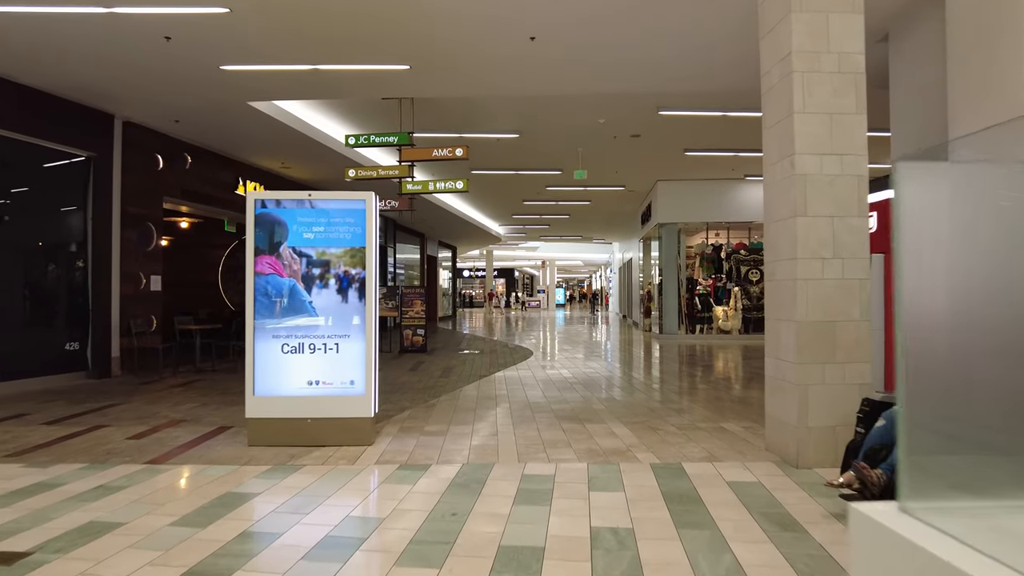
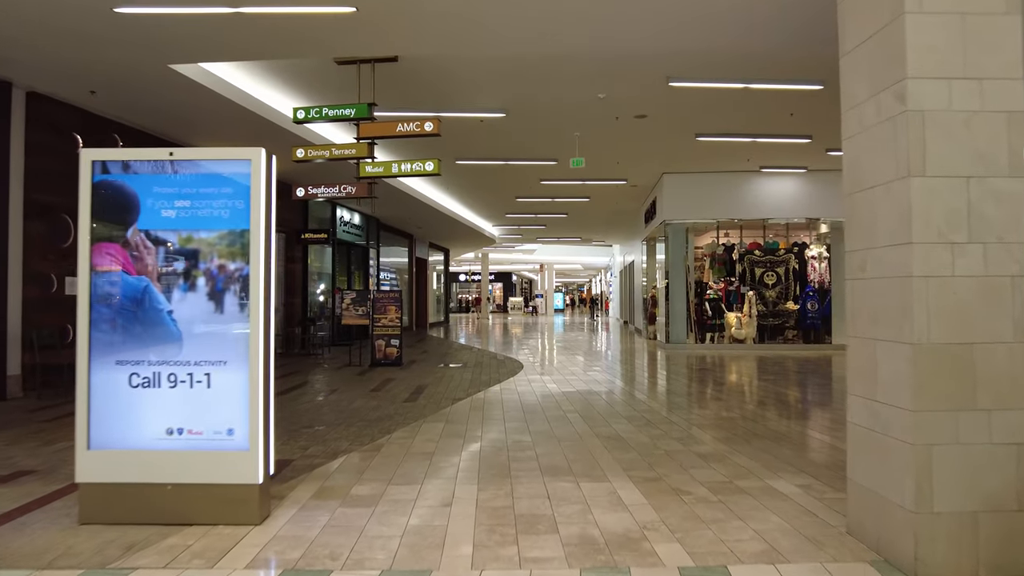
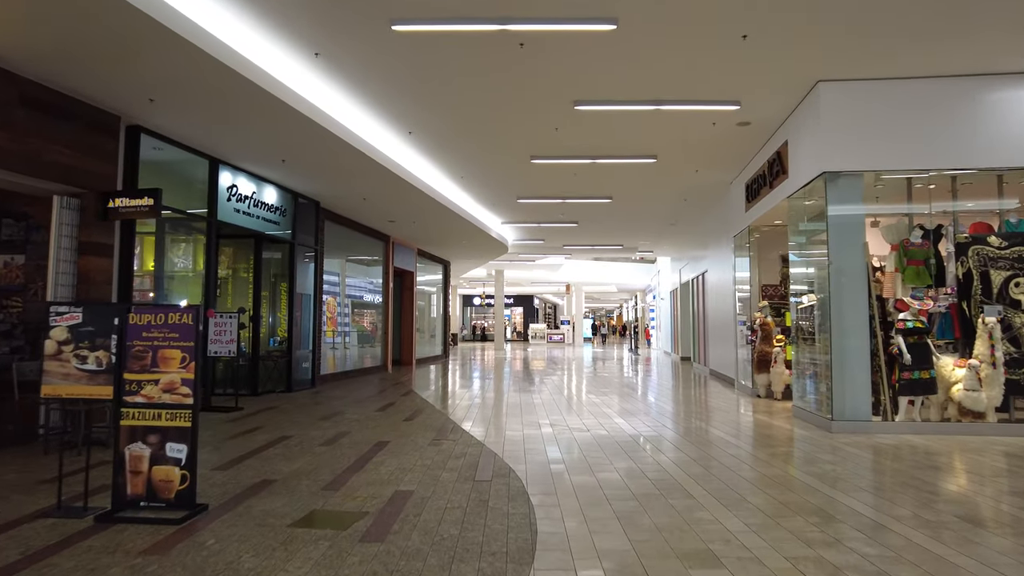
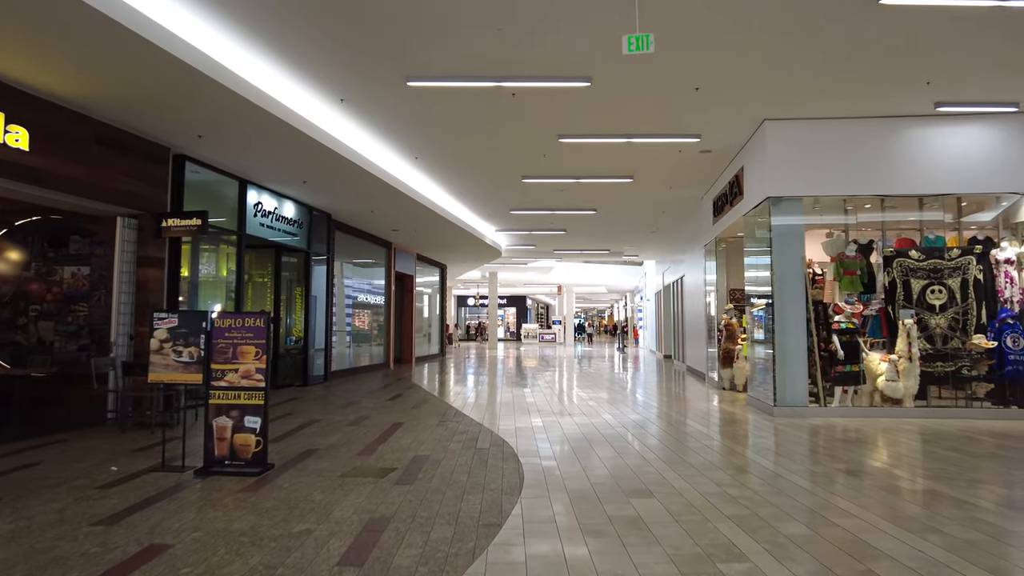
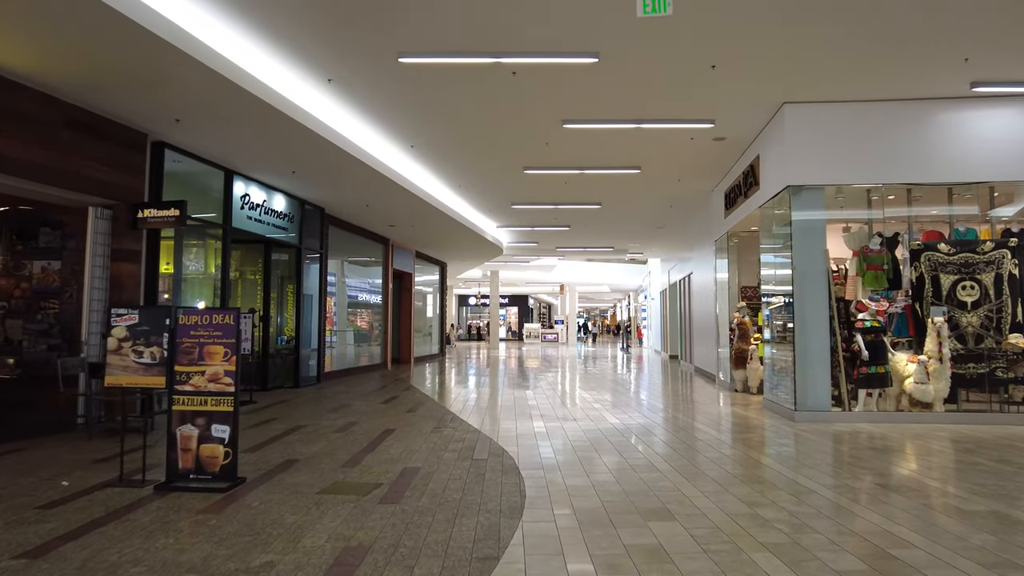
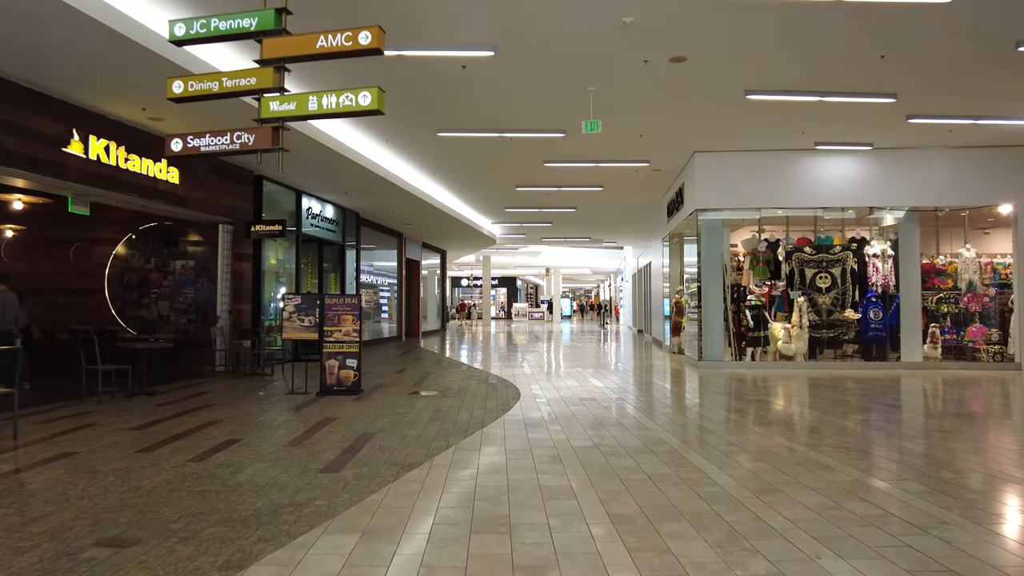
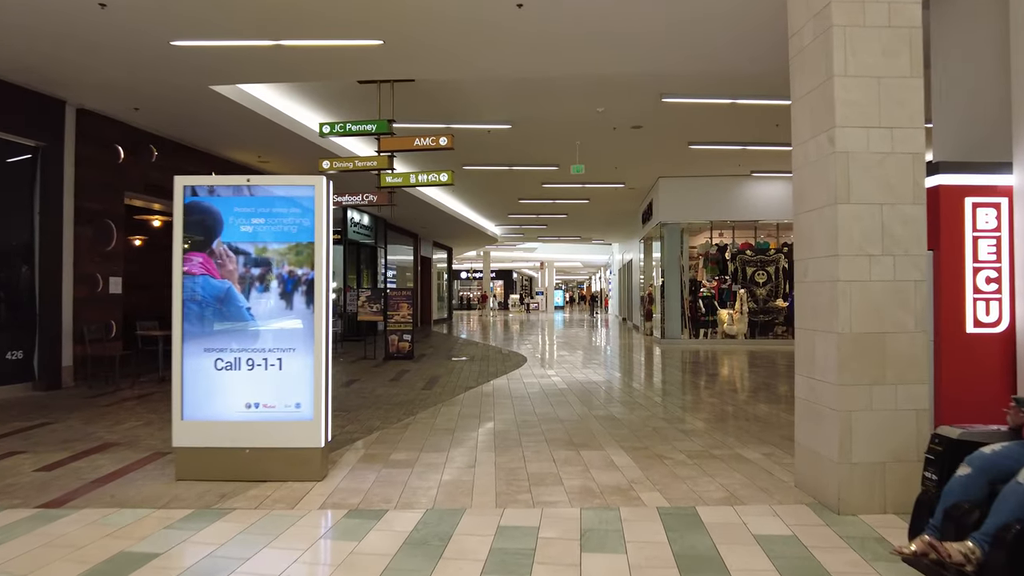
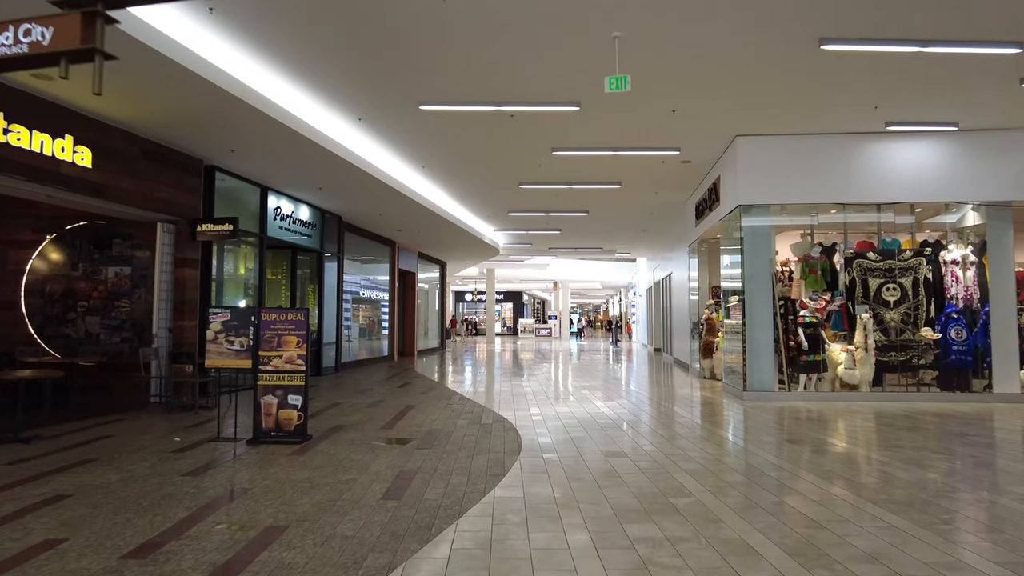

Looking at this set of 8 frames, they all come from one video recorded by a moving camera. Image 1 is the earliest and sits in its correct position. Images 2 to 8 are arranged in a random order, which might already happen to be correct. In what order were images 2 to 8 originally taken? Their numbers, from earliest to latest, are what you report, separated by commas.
7, 2, 6, 8, 4, 5, 3
